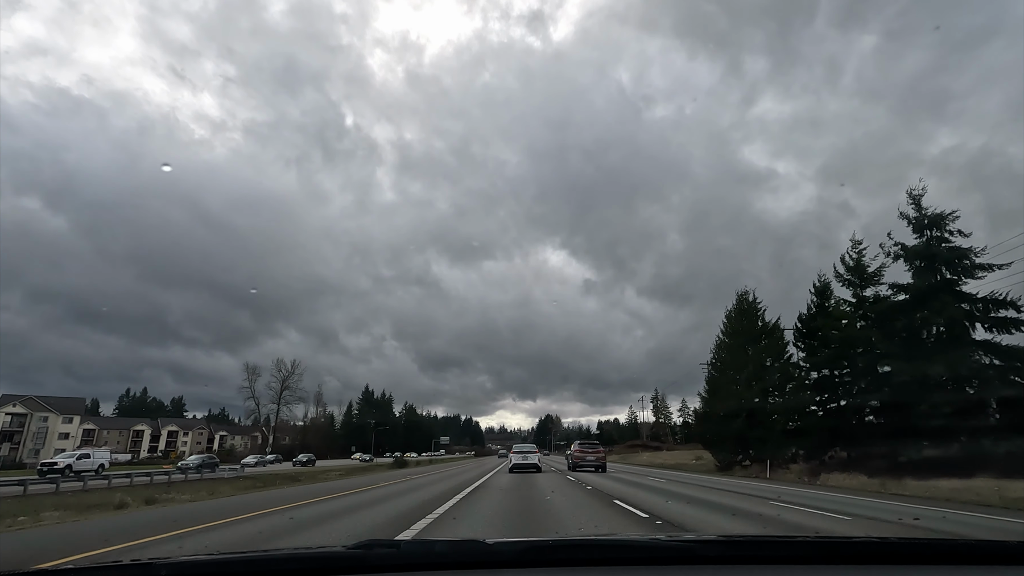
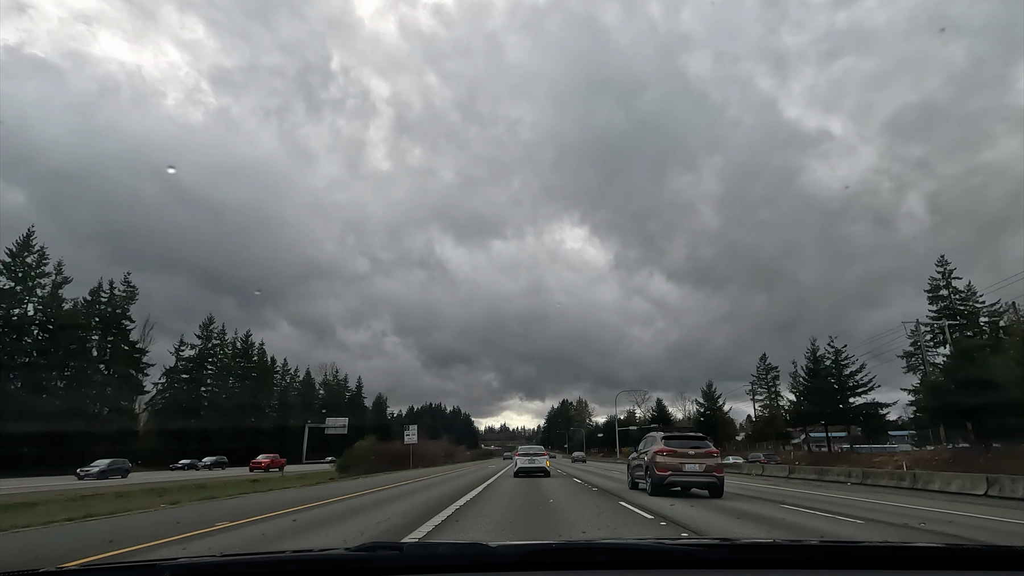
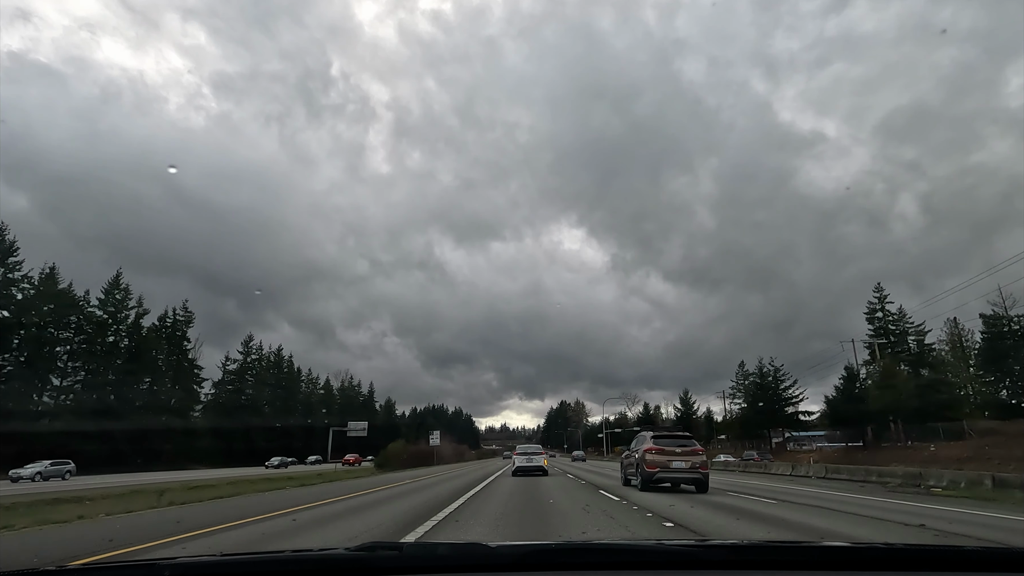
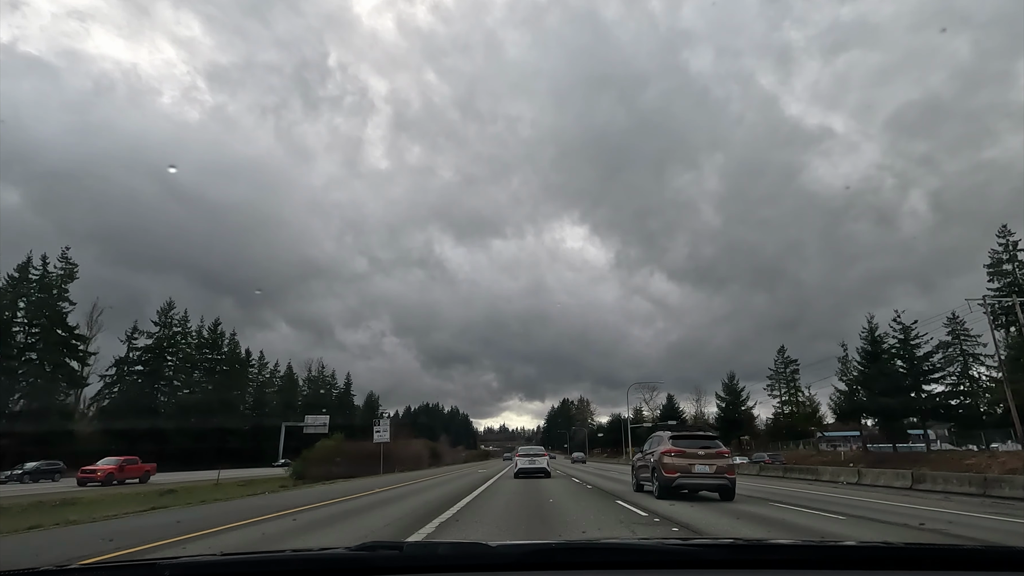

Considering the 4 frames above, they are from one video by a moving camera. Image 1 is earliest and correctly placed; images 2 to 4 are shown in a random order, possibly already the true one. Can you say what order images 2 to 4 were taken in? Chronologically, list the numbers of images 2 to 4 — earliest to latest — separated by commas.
3, 2, 4
